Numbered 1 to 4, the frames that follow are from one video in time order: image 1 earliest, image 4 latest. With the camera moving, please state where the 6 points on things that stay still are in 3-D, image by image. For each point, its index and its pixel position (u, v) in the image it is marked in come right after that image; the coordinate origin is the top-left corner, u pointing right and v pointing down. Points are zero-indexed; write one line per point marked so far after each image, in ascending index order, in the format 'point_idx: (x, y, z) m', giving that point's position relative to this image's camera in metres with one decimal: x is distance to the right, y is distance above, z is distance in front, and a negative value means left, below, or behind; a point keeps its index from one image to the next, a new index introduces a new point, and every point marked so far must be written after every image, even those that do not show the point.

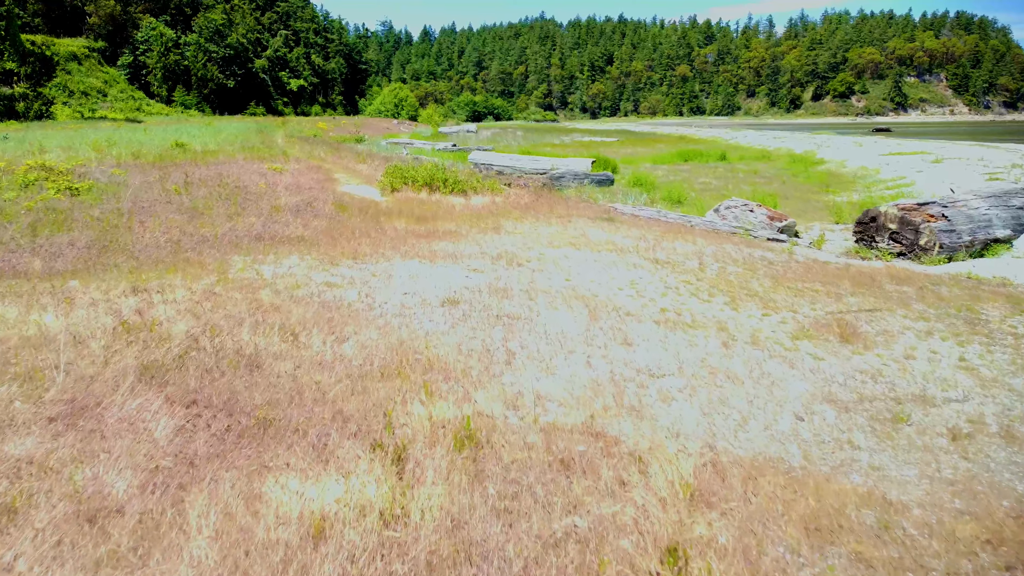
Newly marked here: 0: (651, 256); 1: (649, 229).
0: (+2.8, +0.6, +11.8) m
1: (+3.6, +1.5, +15.1) m
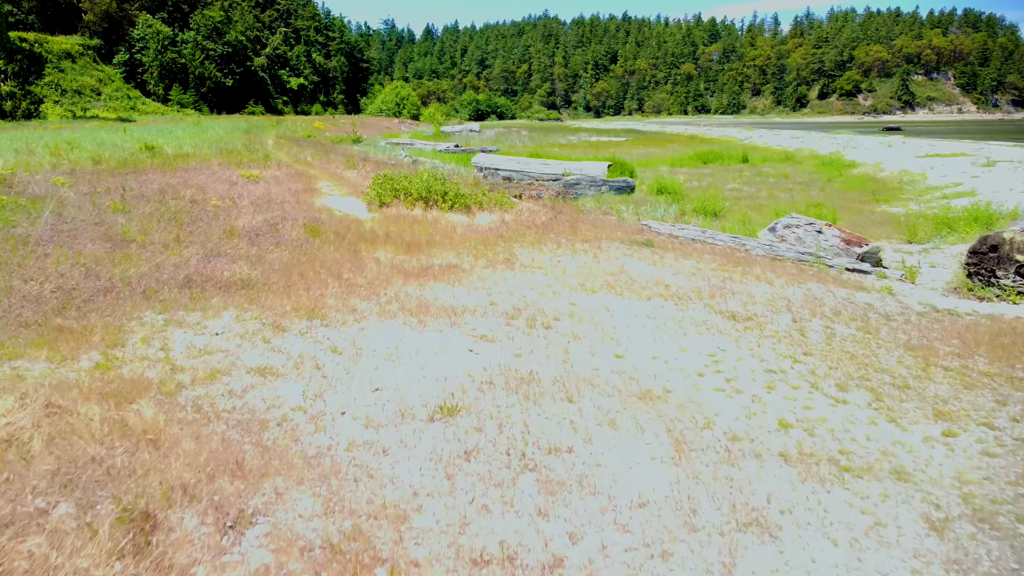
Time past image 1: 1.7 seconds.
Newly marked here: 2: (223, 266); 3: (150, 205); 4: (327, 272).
0: (+3.1, -0.3, +8.6) m
1: (+3.9, +0.6, +11.9) m
2: (-4.8, +0.4, +9.6) m
3: (-8.9, +2.1, +14.3) m
4: (-3.1, +0.2, +9.7) m
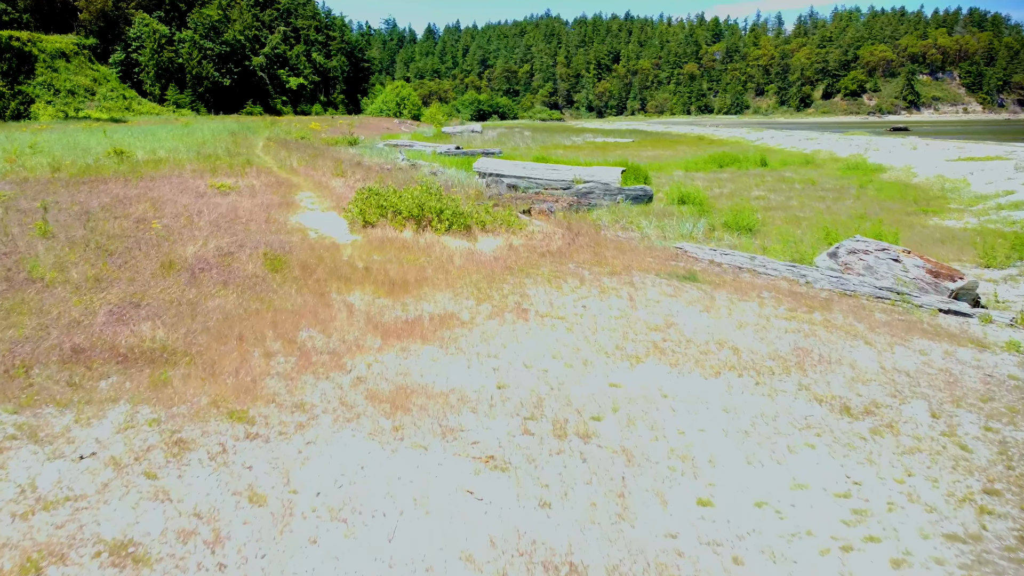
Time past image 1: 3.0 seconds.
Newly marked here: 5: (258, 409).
0: (+3.3, -1.1, +6.1) m
1: (+4.1, -0.2, +9.4) m
2: (-4.6, -0.4, +7.1) m
3: (-8.7, +1.3, +11.9) m
4: (-2.9, -0.5, +7.2) m
5: (-2.4, -1.1, +5.4) m
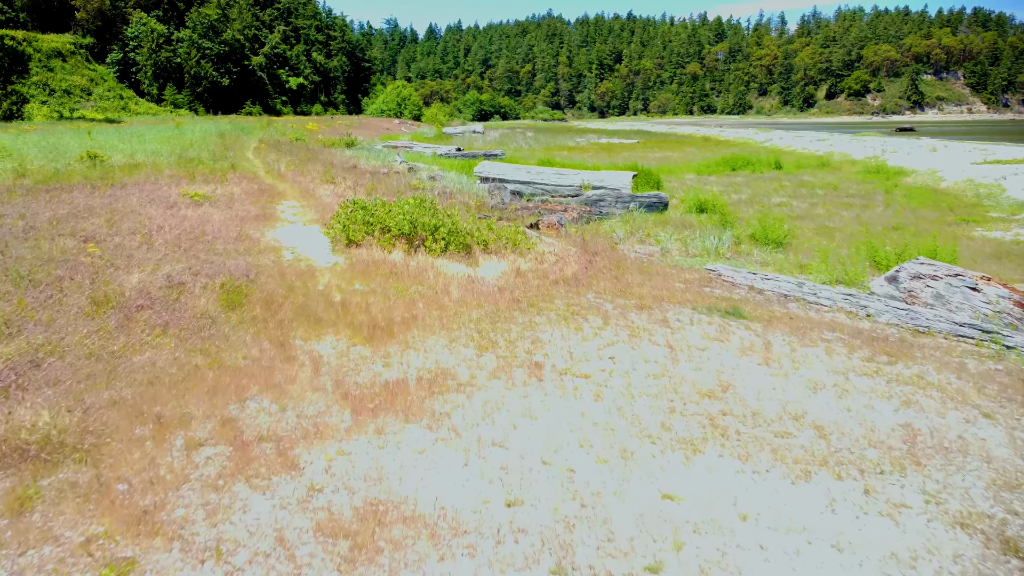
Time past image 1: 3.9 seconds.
0: (+3.4, -1.7, +4.4) m
1: (+4.2, -0.8, +7.7) m
2: (-4.5, -1.0, +5.4) m
3: (-8.6, +0.7, +10.1) m
4: (-2.8, -1.1, +5.5) m
5: (-2.3, -1.7, +3.7) m
